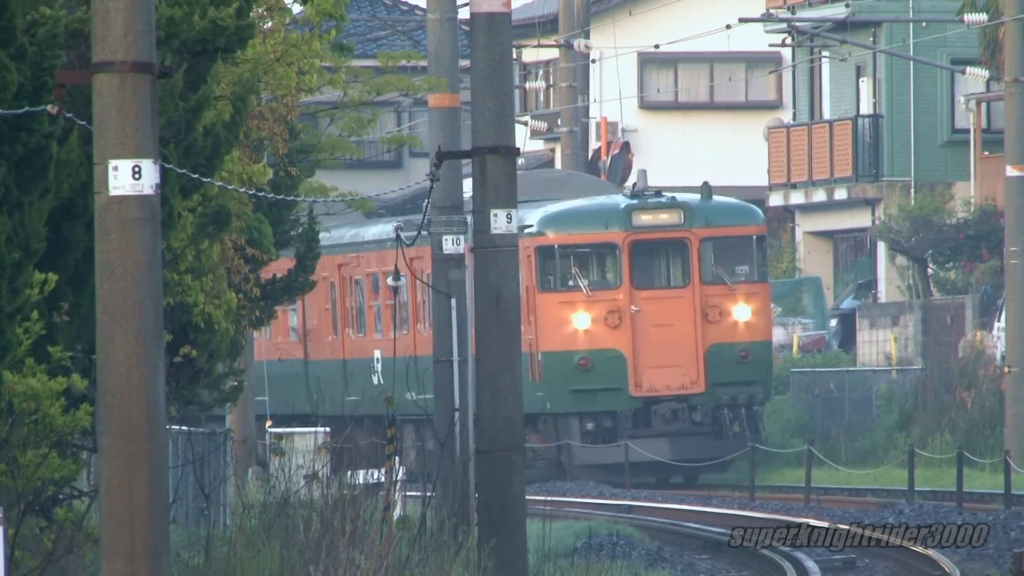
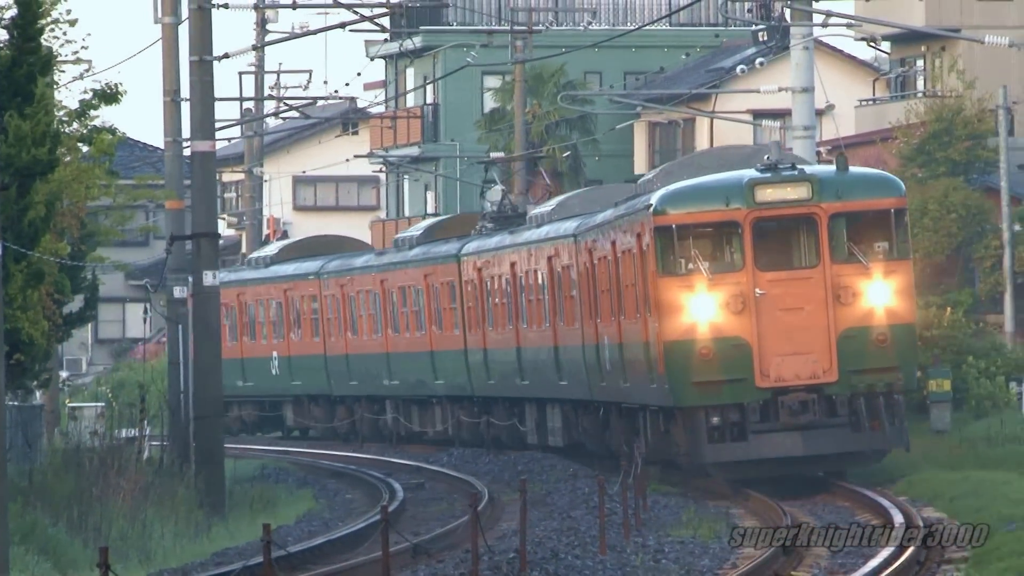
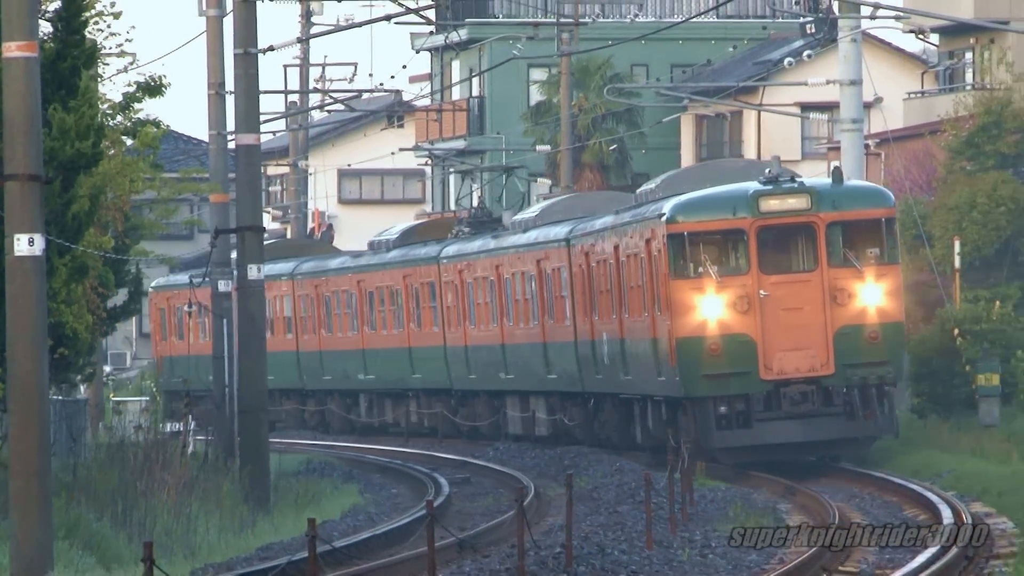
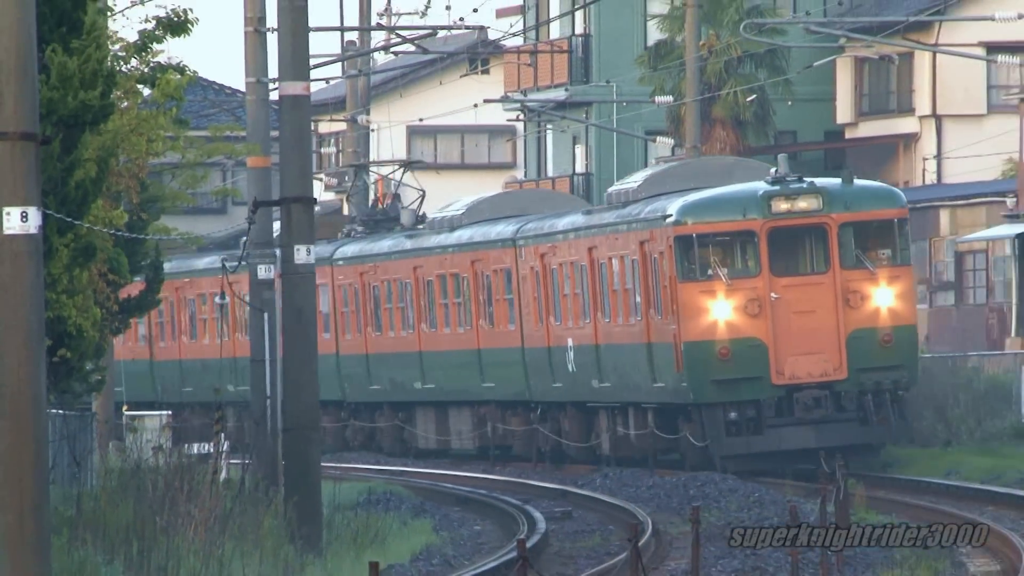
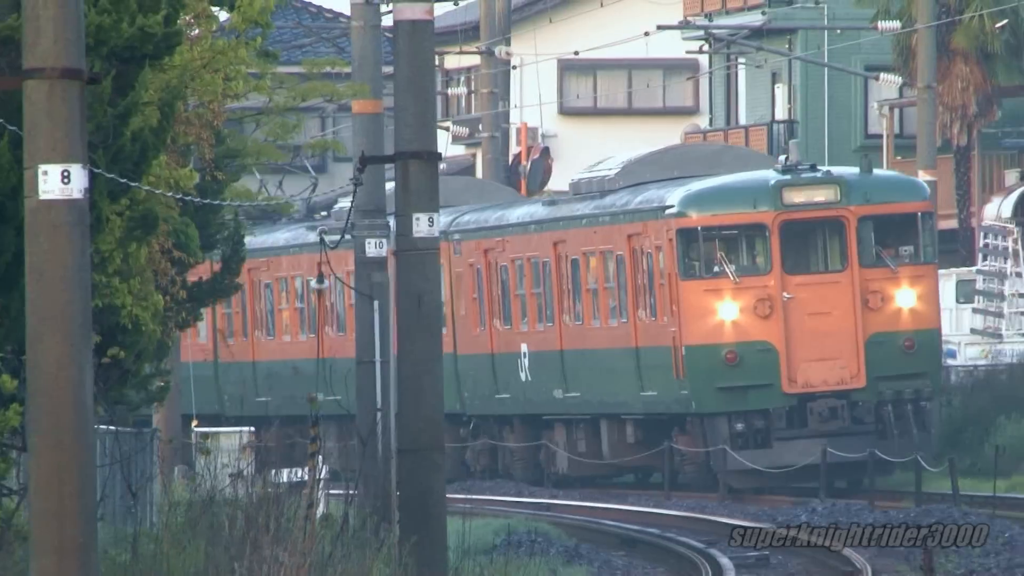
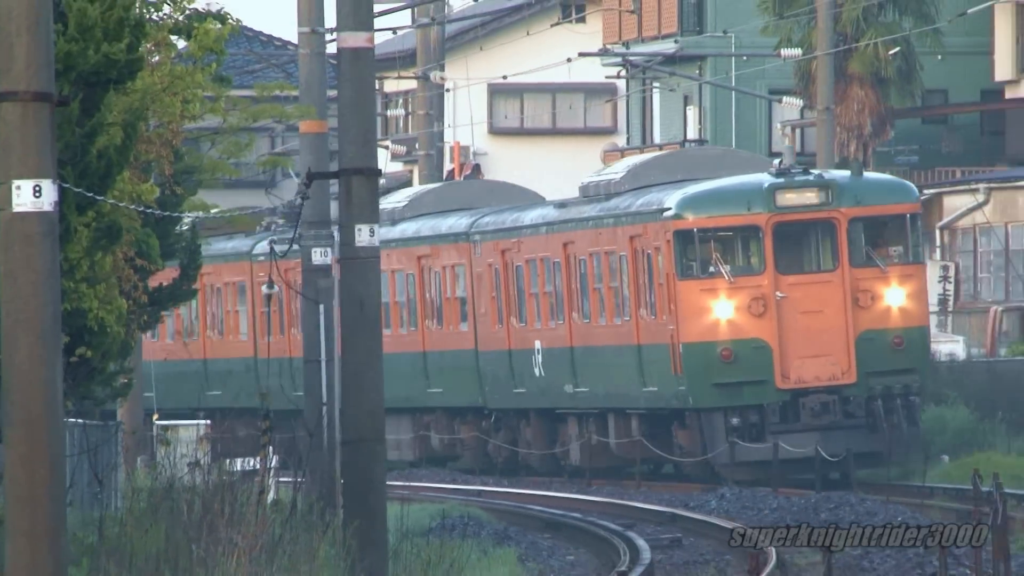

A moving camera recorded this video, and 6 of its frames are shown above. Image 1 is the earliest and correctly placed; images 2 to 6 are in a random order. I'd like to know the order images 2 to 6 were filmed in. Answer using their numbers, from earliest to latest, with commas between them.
5, 6, 4, 3, 2
